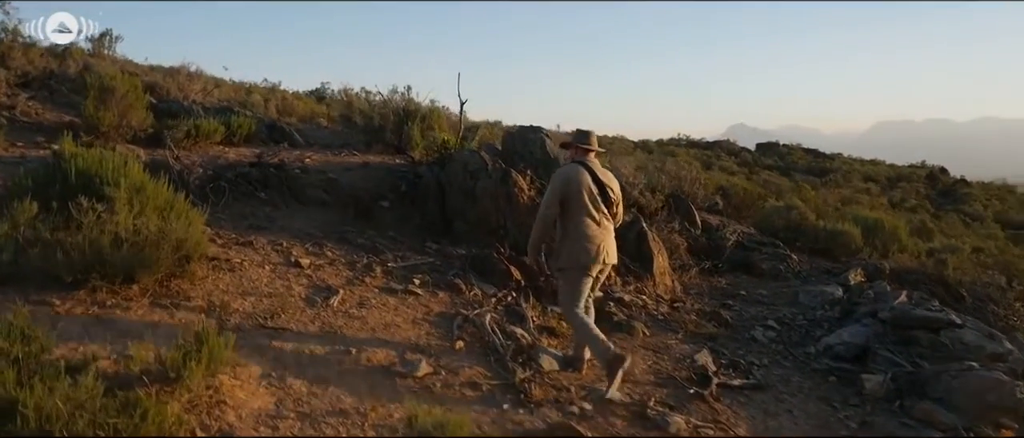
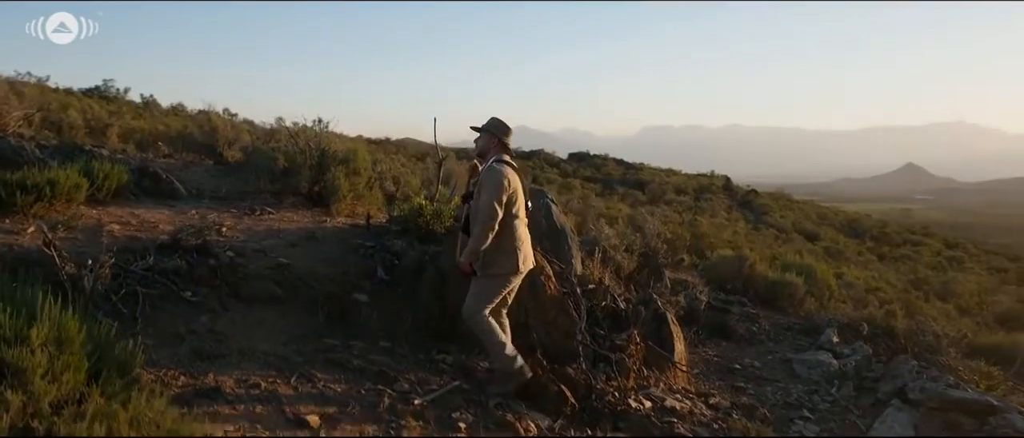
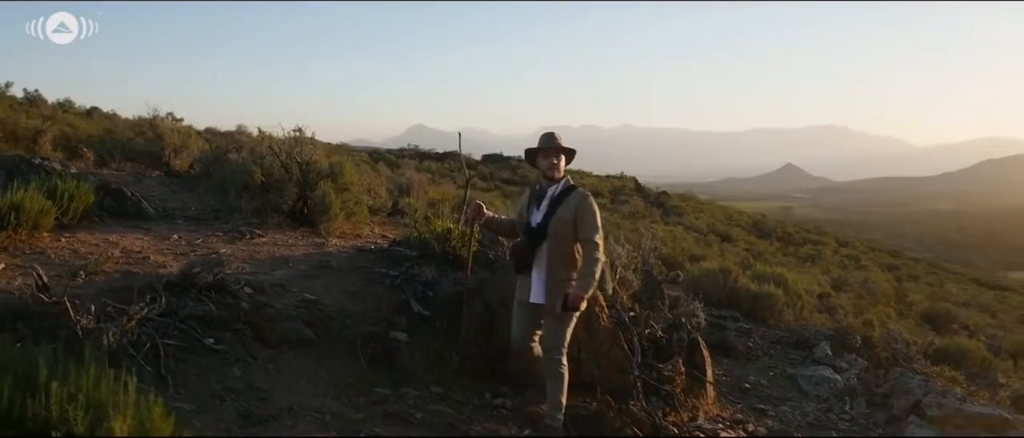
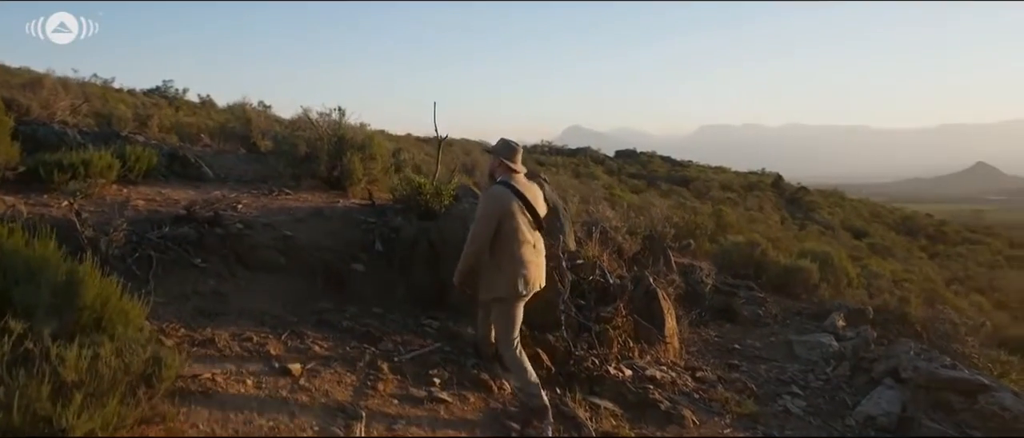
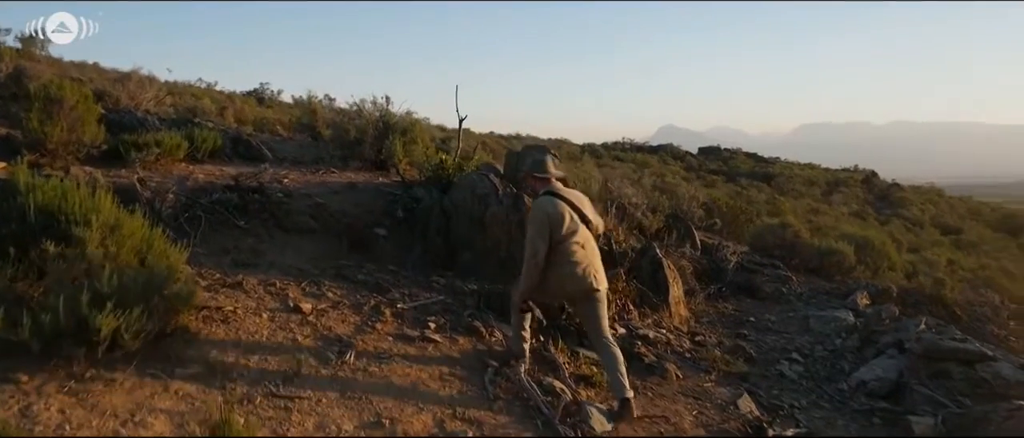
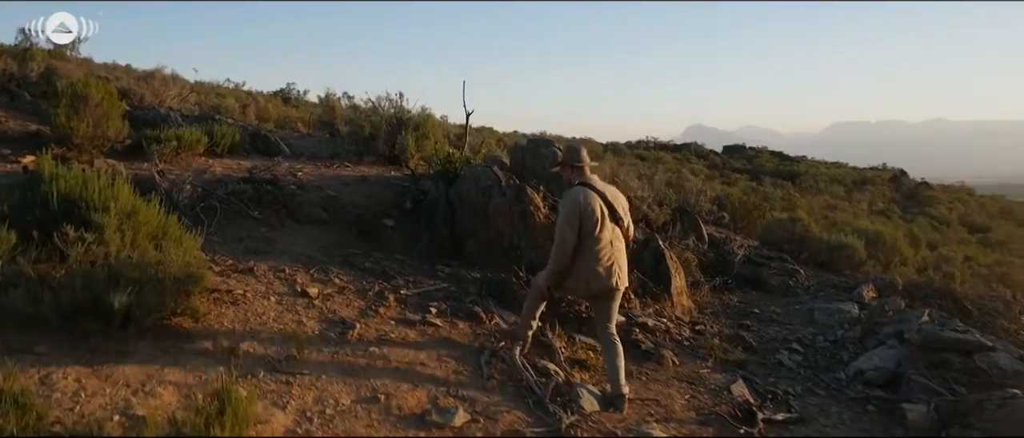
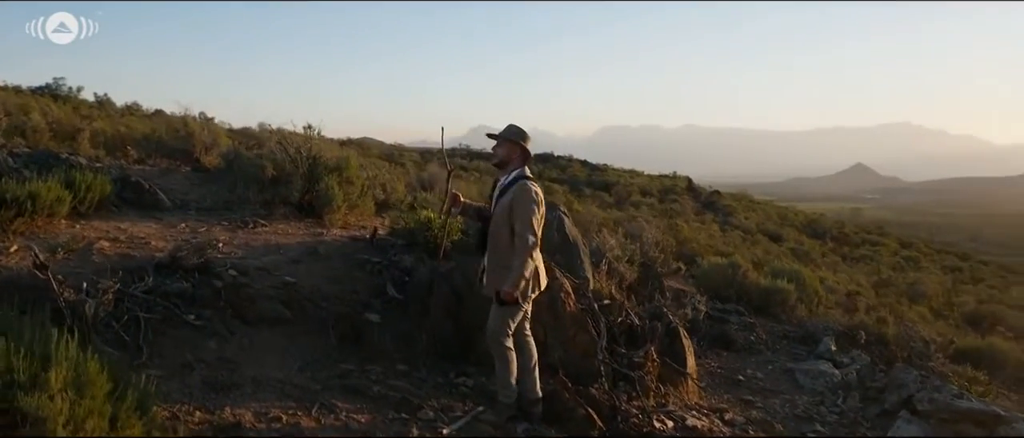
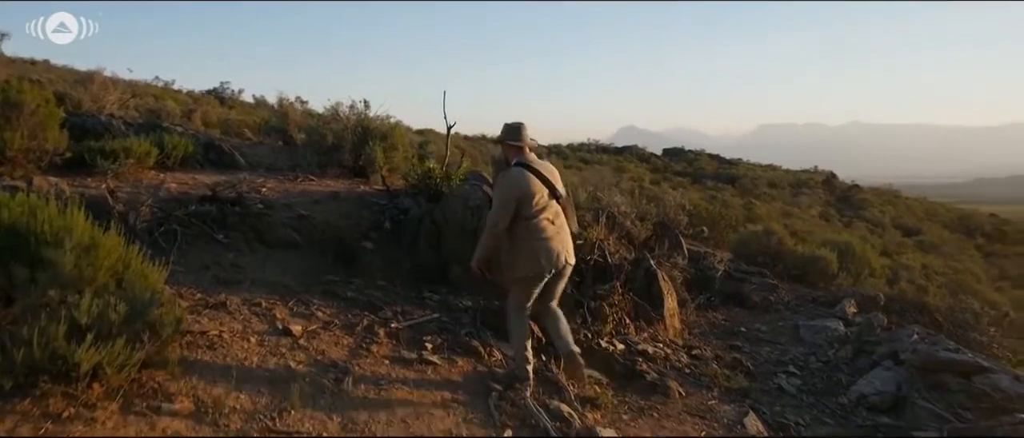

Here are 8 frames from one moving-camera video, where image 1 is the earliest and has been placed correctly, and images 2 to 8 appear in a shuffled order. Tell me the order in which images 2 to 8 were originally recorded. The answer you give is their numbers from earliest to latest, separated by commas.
6, 5, 8, 4, 2, 7, 3
